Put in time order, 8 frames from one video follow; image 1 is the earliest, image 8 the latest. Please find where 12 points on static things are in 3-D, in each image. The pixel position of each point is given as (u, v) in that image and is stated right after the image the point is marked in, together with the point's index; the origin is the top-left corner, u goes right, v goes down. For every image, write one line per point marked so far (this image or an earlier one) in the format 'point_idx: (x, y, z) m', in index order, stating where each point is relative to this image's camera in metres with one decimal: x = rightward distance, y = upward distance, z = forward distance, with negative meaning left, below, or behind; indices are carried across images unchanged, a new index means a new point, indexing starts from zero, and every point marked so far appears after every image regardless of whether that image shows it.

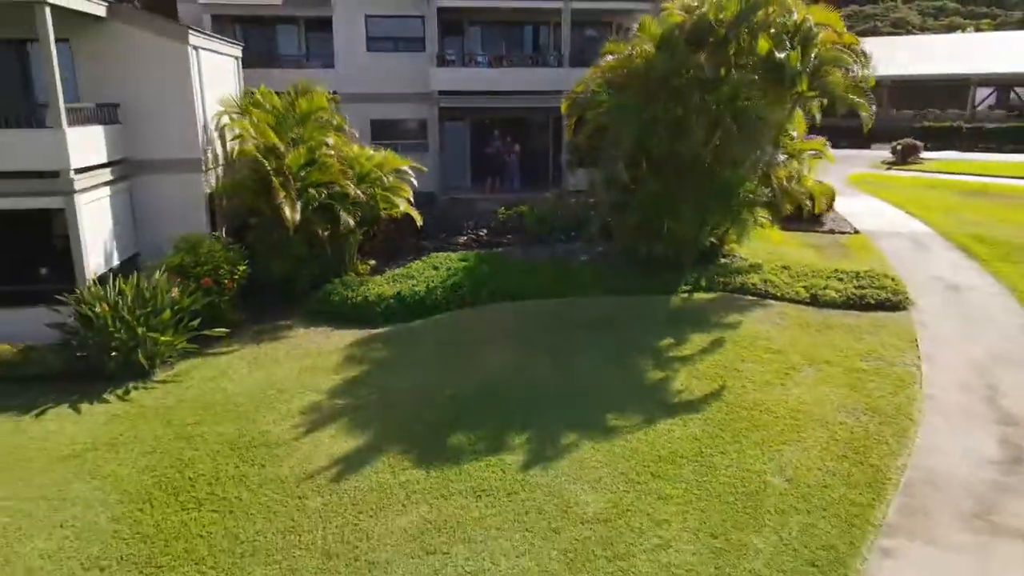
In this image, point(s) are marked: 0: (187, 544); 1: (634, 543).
0: (-2.8, -2.2, +7.9) m
1: (+1.1, -2.2, +7.7) m
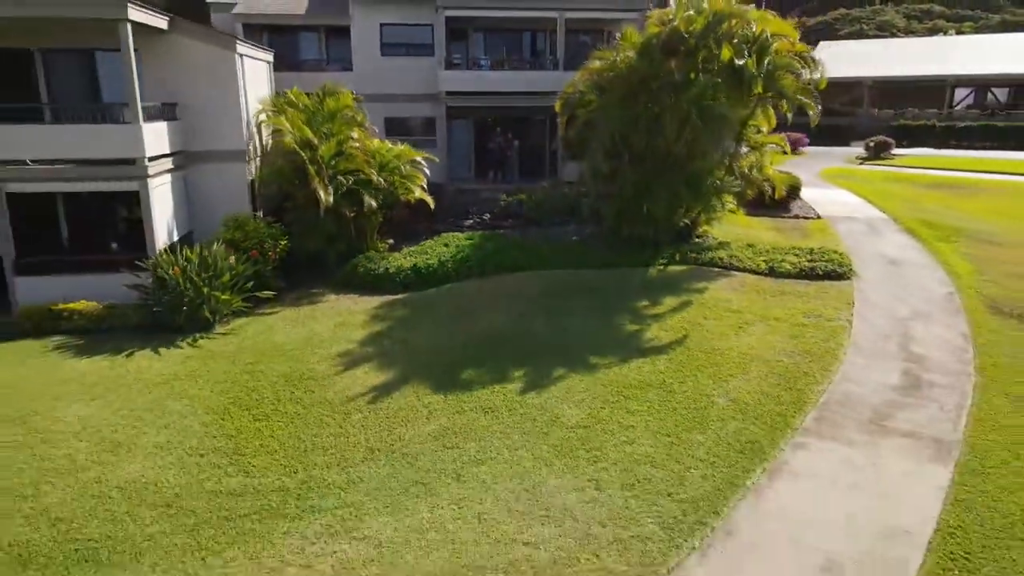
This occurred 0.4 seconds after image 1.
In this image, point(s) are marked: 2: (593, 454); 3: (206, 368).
0: (-2.8, -1.7, +10.3) m
1: (+1.1, -1.7, +10.1) m
2: (+0.9, -1.8, +9.8) m
3: (-4.2, -1.1, +12.3) m
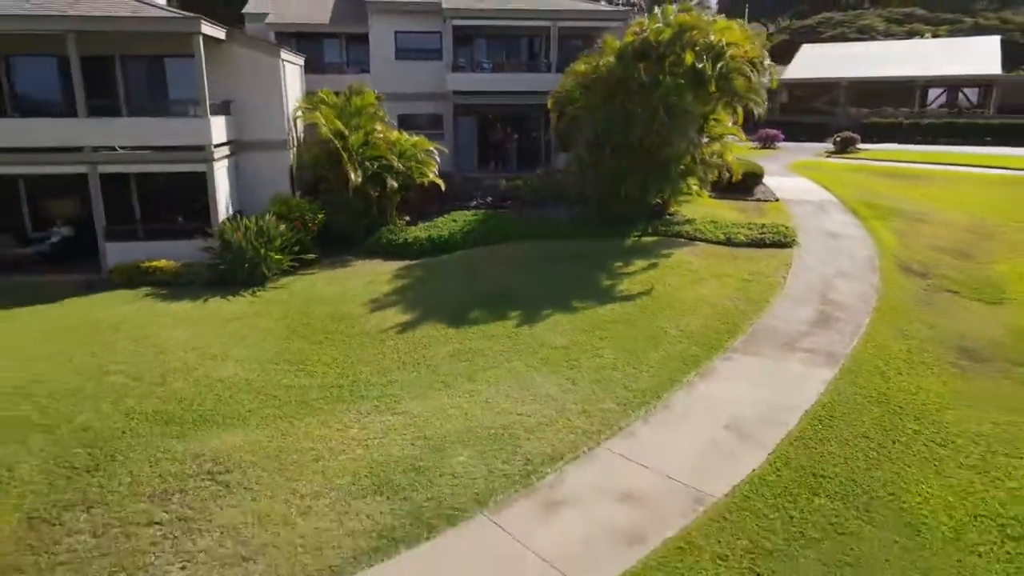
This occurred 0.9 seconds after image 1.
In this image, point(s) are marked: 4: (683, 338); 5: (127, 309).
0: (-2.9, -1.0, +13.5) m
1: (+1.1, -1.0, +13.3) m
2: (+0.9, -1.1, +13.0) m
3: (-4.2, -0.3, +15.6) m
4: (+2.7, -0.8, +14.0) m
5: (-6.5, -0.4, +15.2) m
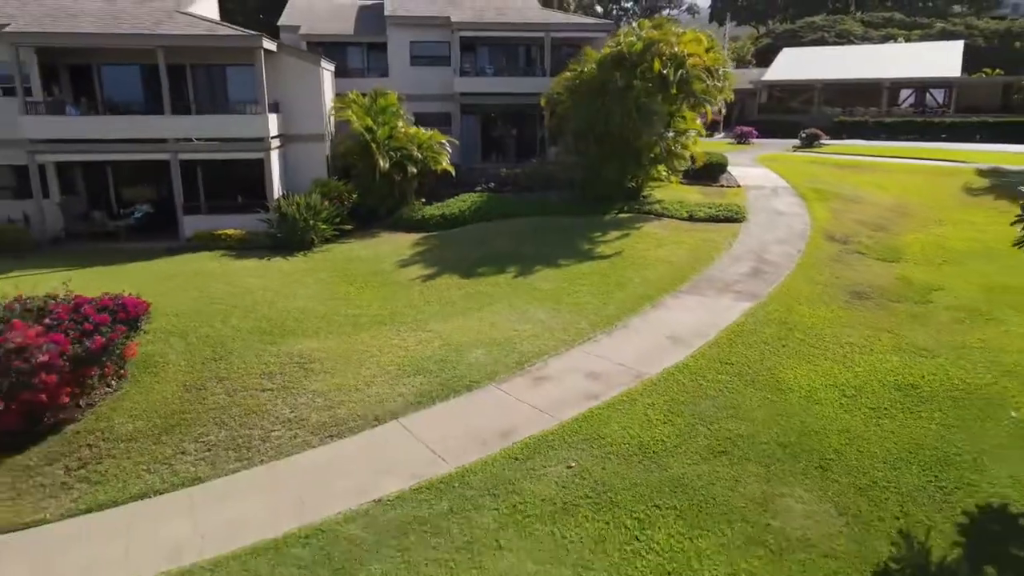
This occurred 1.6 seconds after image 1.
0: (-2.9, -0.2, +17.7) m
1: (+1.0, -0.1, +17.5) m
2: (+0.9, -0.2, +17.2) m
3: (-4.3, +0.5, +19.8) m
4: (+2.6, +0.1, +18.2) m
5: (-6.5, +0.5, +19.4) m
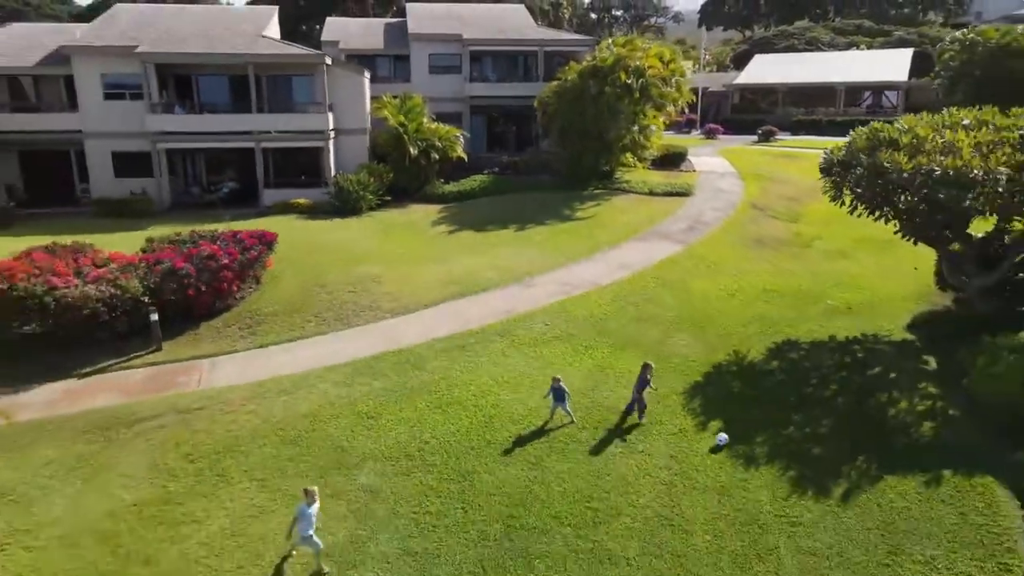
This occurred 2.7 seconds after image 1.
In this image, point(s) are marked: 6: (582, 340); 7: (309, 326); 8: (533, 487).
0: (-2.9, +1.2, +24.8) m
1: (+1.0, +1.2, +24.6) m
2: (+0.9, +1.2, +24.3) m
3: (-4.3, +1.9, +26.8) m
4: (+2.6, +1.5, +25.3) m
5: (-6.5, +1.9, +26.5) m
6: (+1.3, -0.9, +16.8) m
7: (-4.1, -0.7, +18.1) m
8: (+0.3, -2.5, +11.4) m
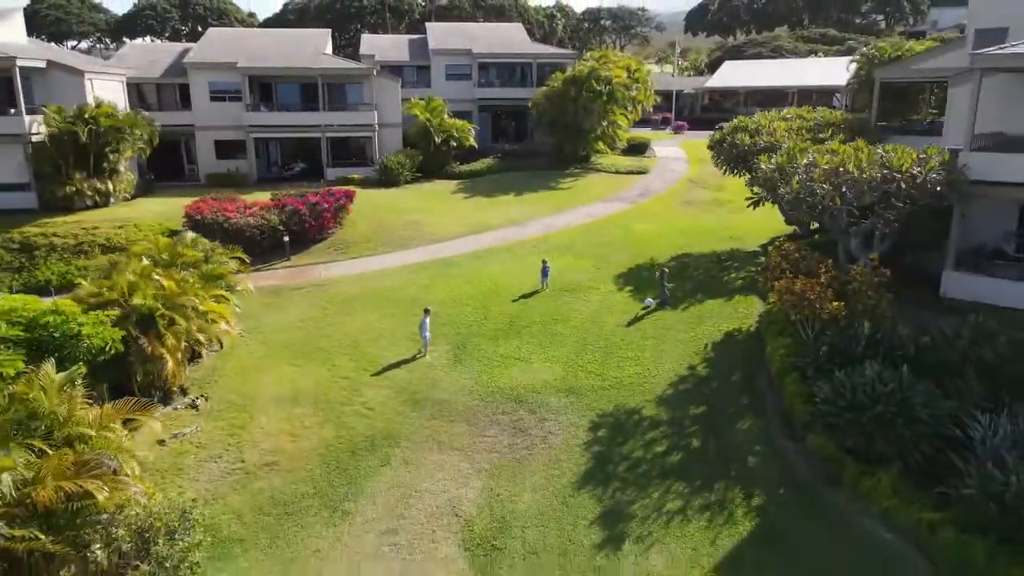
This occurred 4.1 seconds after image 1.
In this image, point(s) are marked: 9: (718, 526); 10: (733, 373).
0: (-2.9, +3.2, +34.6) m
1: (+1.0, +3.2, +34.4) m
2: (+0.8, +3.1, +34.1) m
3: (-4.3, +3.9, +36.7) m
4: (+2.6, +3.4, +35.1) m
5: (-6.6, +3.9, +36.3) m
6: (+1.3, +1.0, +26.7) m
7: (-4.1, +1.2, +28.0) m
8: (+0.3, -0.5, +21.3) m
9: (+2.8, -3.2, +12.1) m
10: (+4.0, -1.5, +16.5) m
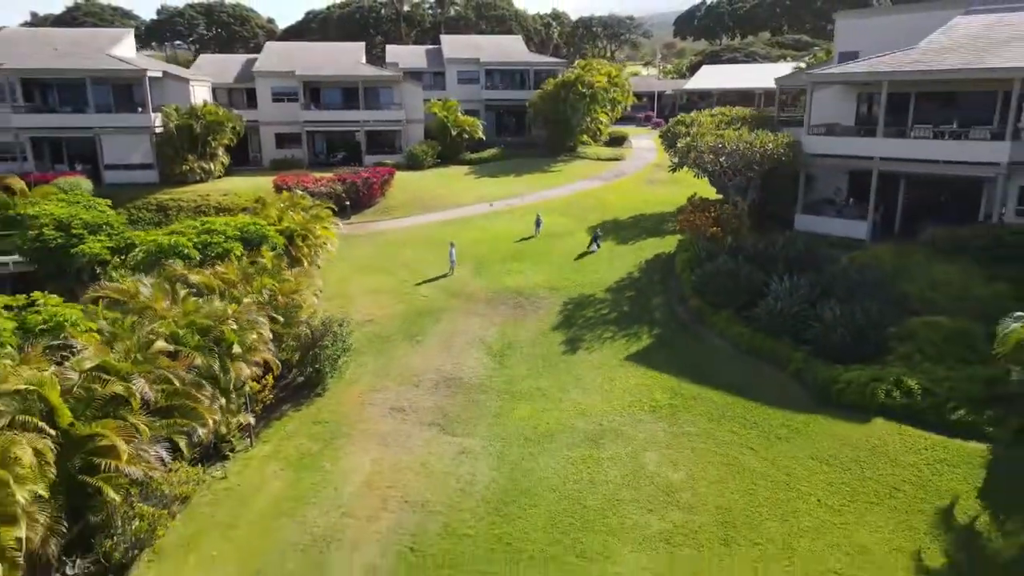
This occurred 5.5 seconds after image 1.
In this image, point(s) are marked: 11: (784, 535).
0: (-2.9, +5.1, +44.1) m
1: (+1.1, +5.2, +43.9) m
2: (+0.9, +5.1, +43.6) m
3: (-4.2, +5.8, +46.2) m
4: (+2.7, +5.4, +44.7) m
5: (-6.5, +5.8, +45.8) m
6: (+1.4, +3.0, +36.2) m
7: (-4.1, +3.2, +37.5) m
8: (+0.3, +1.4, +30.8) m
9: (+2.8, -1.3, +21.6) m
10: (+4.1, +0.4, +26.0) m
11: (+3.9, -3.5, +12.8) m
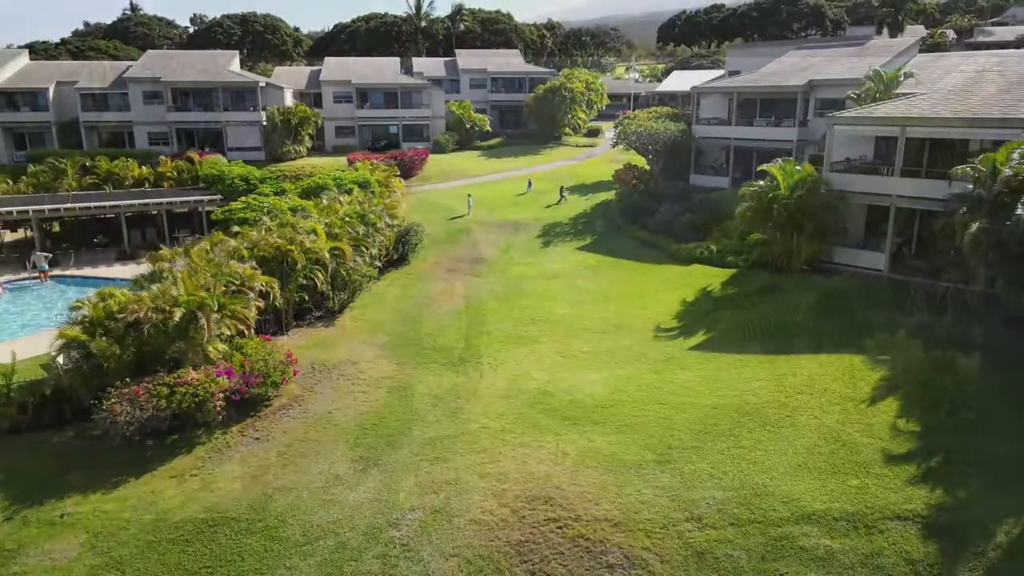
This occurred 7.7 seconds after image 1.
0: (-2.9, +8.4, +60.3) m
1: (+1.1, +8.4, +60.1) m
2: (+0.9, +8.3, +59.8) m
3: (-4.3, +9.1, +62.3) m
4: (+2.7, +8.6, +60.8) m
5: (-6.5, +9.1, +62.0) m
6: (+1.3, +6.2, +52.4) m
7: (-4.1, +6.4, +53.6) m
8: (+0.3, +4.6, +47.0) m
9: (+2.8, +1.9, +37.8) m
10: (+4.1, +3.6, +42.2) m
11: (+3.9, -0.3, +29.0) m
